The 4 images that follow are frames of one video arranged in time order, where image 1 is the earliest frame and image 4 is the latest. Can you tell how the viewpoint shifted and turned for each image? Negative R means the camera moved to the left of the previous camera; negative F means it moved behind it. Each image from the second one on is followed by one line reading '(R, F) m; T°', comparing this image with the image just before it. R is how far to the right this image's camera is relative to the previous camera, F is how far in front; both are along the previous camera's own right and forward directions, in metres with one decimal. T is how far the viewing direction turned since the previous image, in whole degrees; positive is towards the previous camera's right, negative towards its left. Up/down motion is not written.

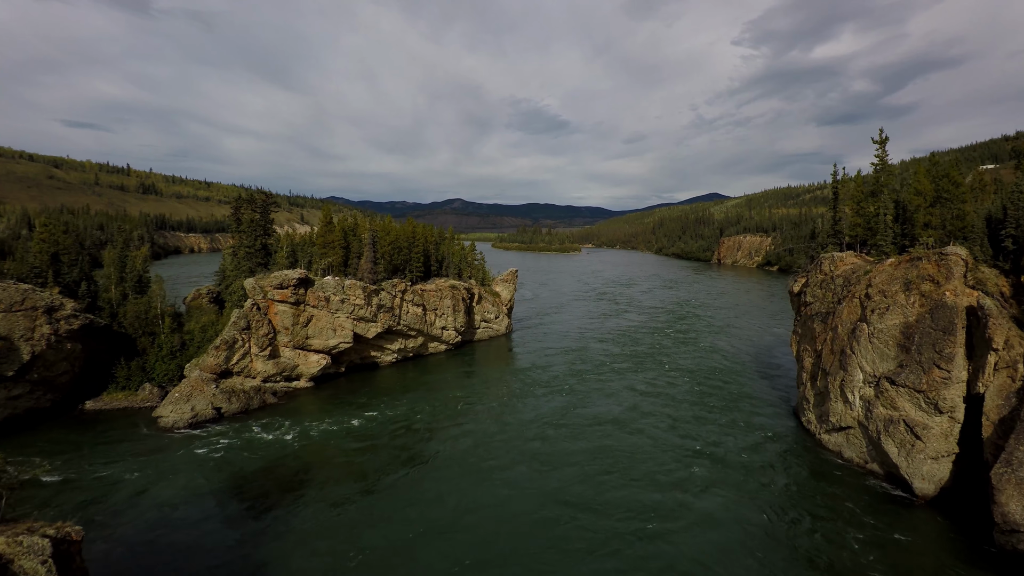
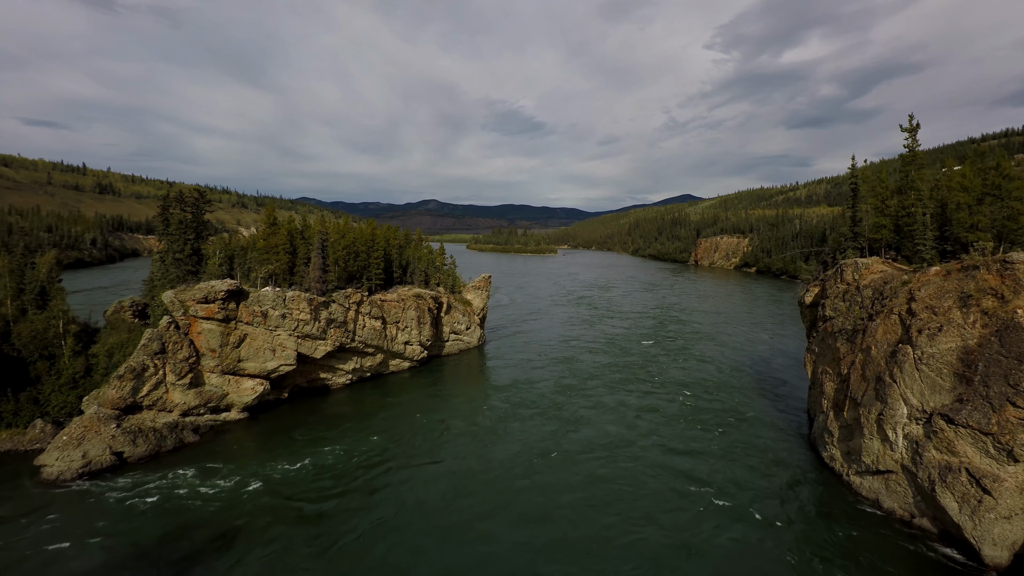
(+0.2, +3.7) m; +2°
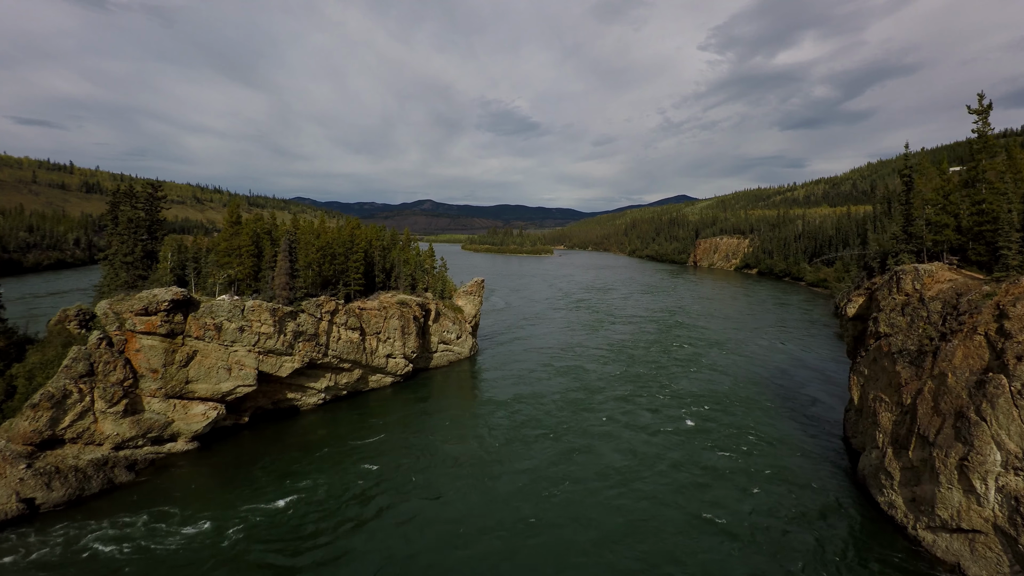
(0.0, +3.2) m; 0°
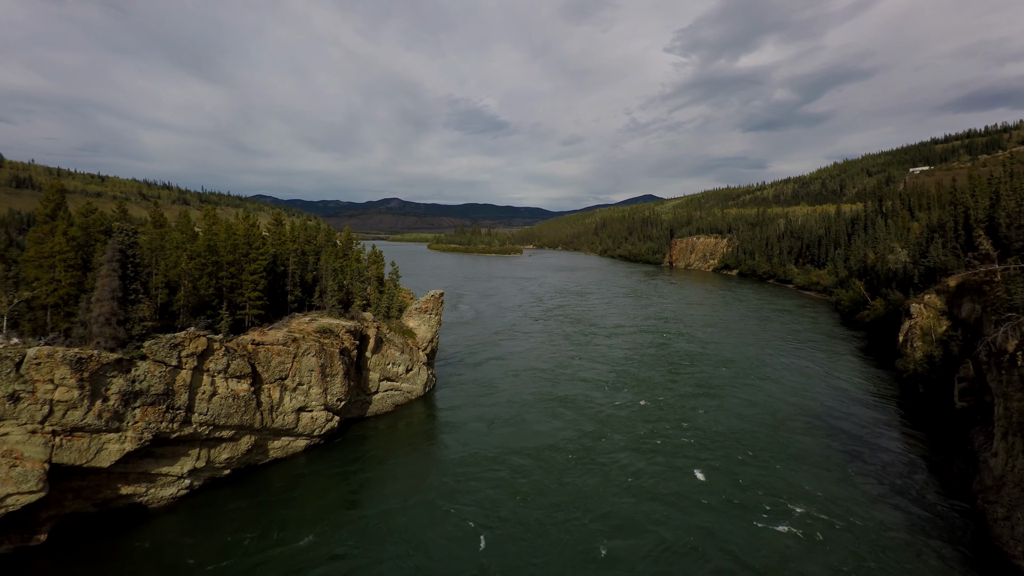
(+0.1, +7.9) m; +3°
